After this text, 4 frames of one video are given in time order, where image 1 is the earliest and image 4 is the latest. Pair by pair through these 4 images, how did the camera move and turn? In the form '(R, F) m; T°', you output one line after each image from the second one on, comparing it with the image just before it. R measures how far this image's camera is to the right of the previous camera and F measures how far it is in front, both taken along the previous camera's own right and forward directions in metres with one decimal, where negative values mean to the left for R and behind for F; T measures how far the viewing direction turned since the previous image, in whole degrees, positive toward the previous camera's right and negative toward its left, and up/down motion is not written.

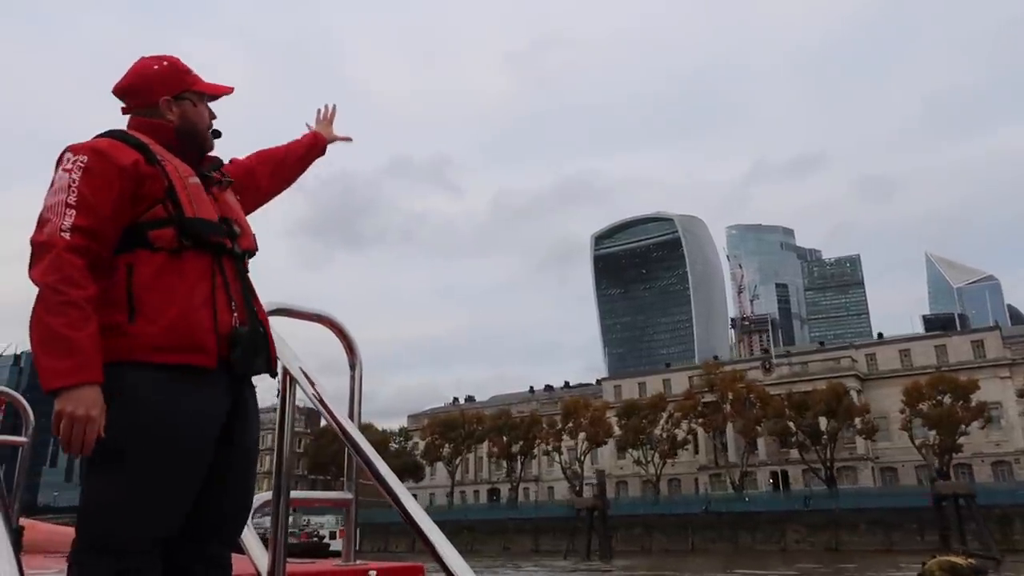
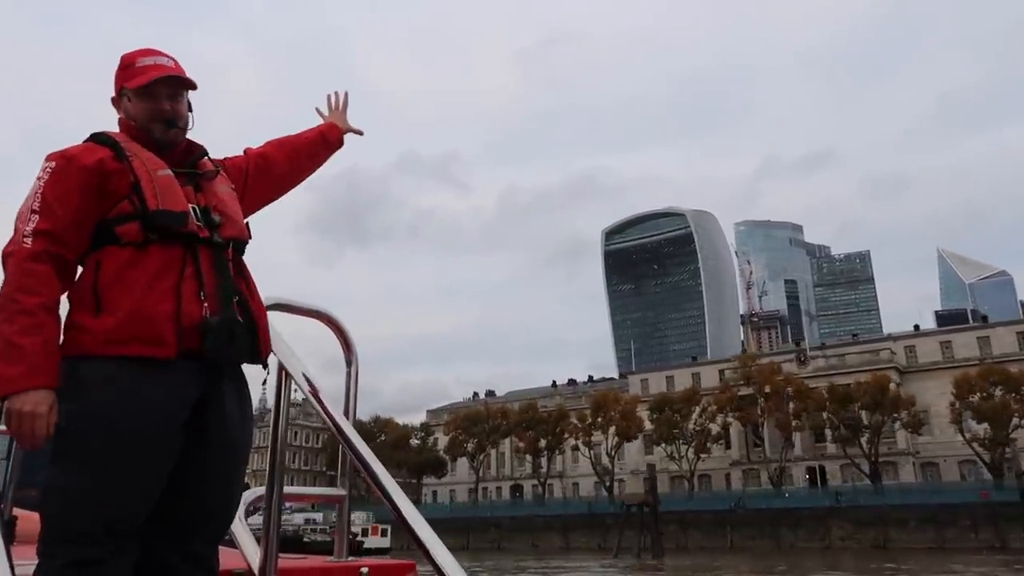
(-5.4, +3.8) m; -1°
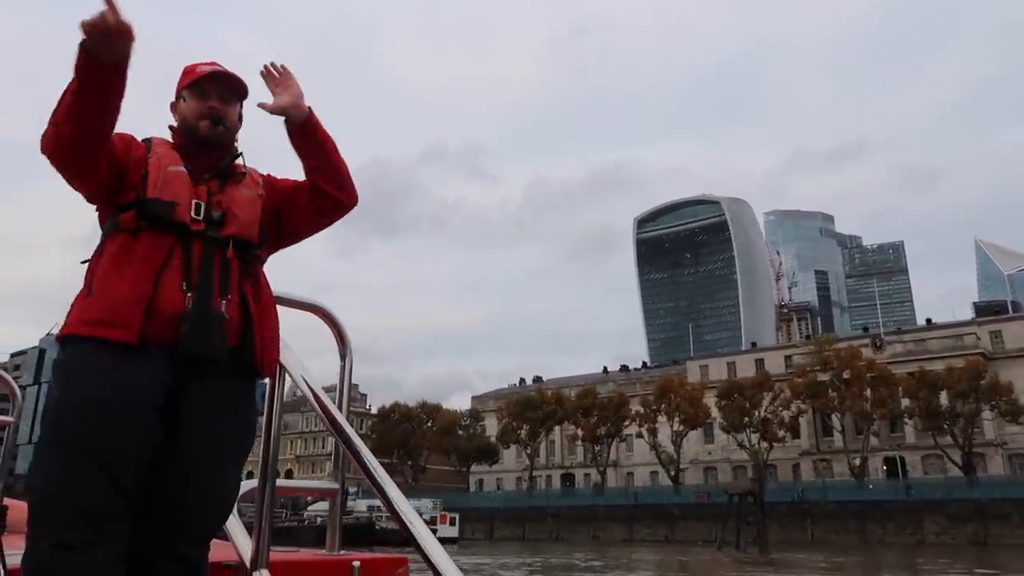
(-7.9, +7.8) m; -2°
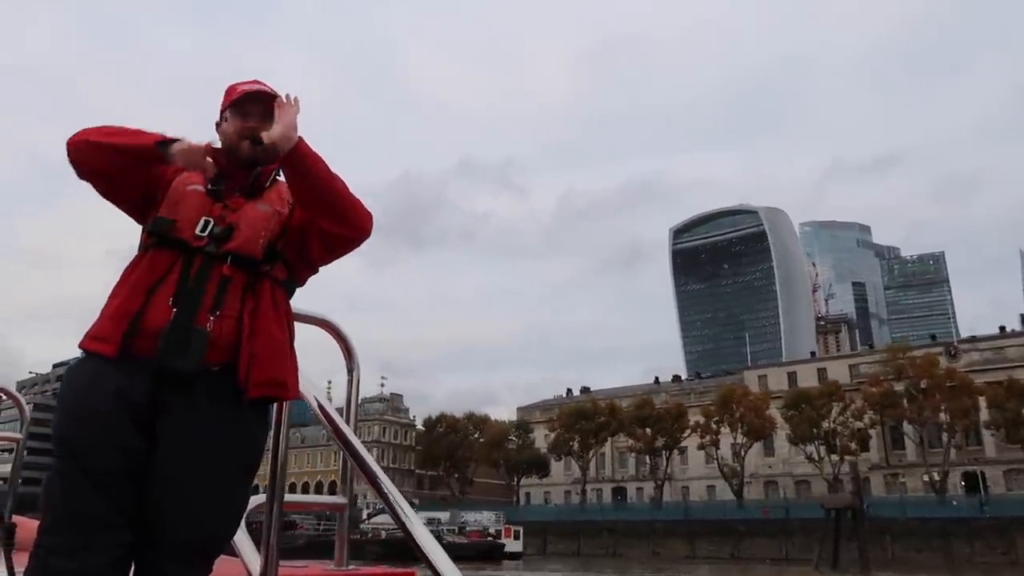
(-5.3, +4.9) m; -3°
